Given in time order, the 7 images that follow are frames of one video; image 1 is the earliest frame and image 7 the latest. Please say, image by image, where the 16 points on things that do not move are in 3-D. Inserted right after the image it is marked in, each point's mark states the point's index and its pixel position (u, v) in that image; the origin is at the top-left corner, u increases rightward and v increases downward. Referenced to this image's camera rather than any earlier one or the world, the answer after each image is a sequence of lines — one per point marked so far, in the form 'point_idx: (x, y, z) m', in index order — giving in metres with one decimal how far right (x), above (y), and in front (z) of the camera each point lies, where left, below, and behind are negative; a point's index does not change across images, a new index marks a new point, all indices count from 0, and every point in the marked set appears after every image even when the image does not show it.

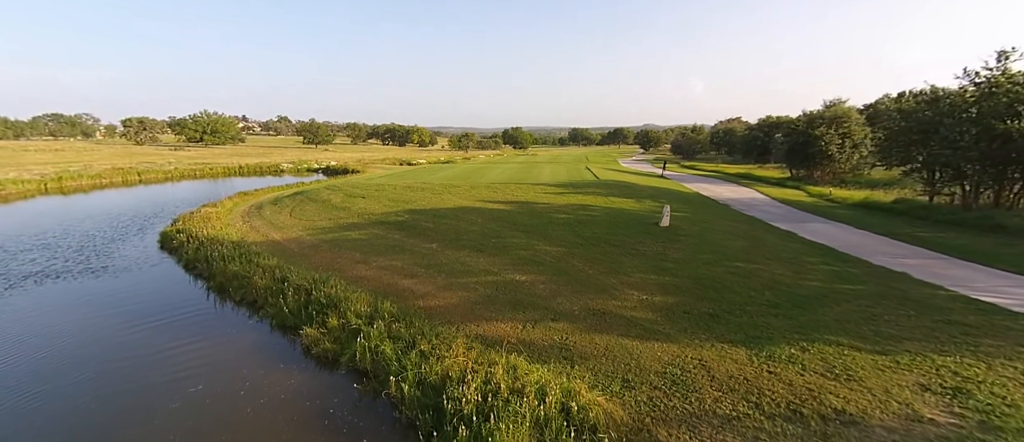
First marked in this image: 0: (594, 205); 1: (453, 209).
0: (+3.0, +0.6, +14.6) m
1: (-2.1, +0.4, +14.7) m
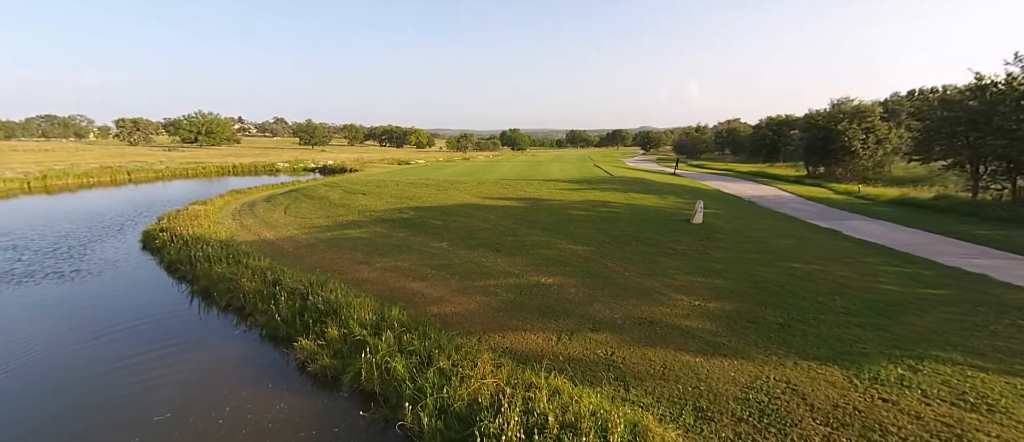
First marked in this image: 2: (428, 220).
0: (+3.5, +0.7, +13.5) m
1: (-1.7, +0.5, +13.5) m
2: (-2.5, 0.0, +12.3) m
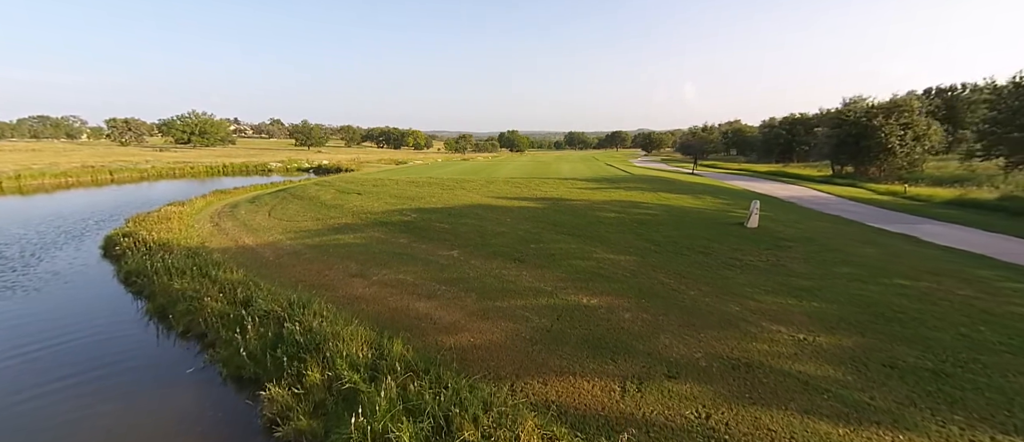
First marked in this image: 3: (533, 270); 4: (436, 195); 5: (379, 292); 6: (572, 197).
0: (+3.9, +0.6, +11.8) m
1: (-1.2, +0.4, +11.8) m
2: (-2.0, -0.1, +10.5) m
3: (+0.4, -0.9, +7.5) m
4: (-2.5, +0.8, +13.4) m
5: (-2.5, -1.3, +7.4) m
6: (+1.9, +0.7, +12.6) m
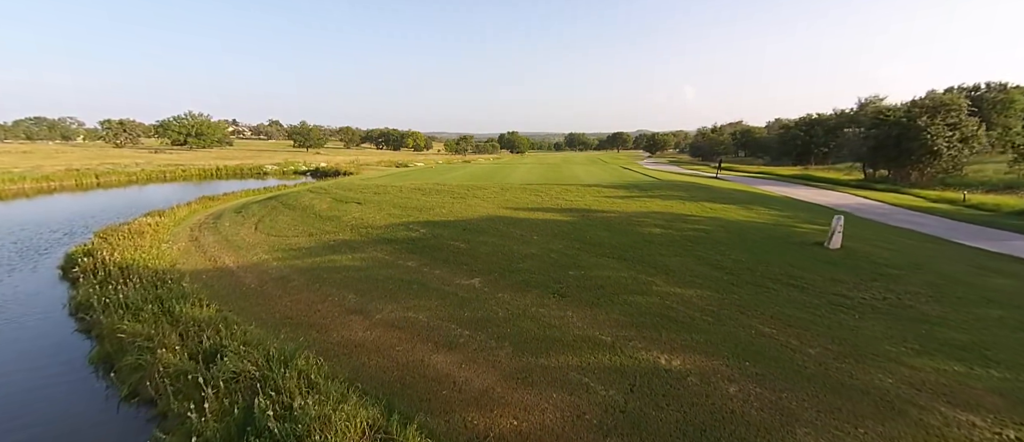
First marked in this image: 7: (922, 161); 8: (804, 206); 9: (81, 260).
0: (+4.5, +0.2, +10.2) m
1: (-0.6, 0.0, +10.2) m
2: (-1.4, -0.4, +8.9) m
3: (+1.0, -1.3, +5.9) m
4: (-1.9, +0.4, +11.8) m
5: (-1.8, -1.7, +5.8) m
6: (+2.5, +0.4, +11.0) m
7: (+19.3, +2.8, +18.9) m
8: (+8.5, +0.4, +11.7) m
9: (-10.5, -0.9, +9.8) m
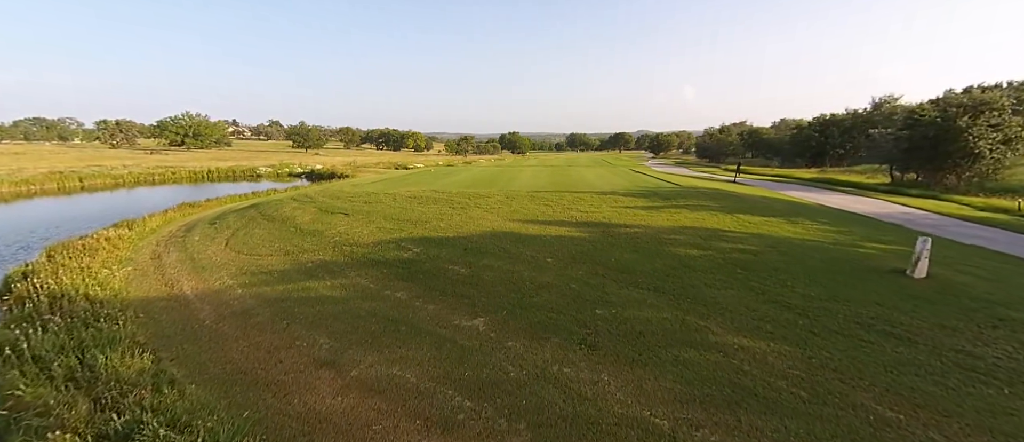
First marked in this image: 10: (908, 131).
0: (+4.7, -0.2, +8.8) m
1: (-0.4, -0.3, +8.8) m
2: (-1.3, -0.8, +7.5) m
3: (+1.2, -1.7, +4.4) m
4: (-1.7, +0.1, +10.3) m
5: (-1.7, -2.0, +4.4) m
6: (+2.7, 0.0, +9.6) m
7: (+19.5, +2.5, +17.4) m
8: (+8.7, +0.1, +10.3) m
9: (-10.3, -1.3, +8.4) m
10: (+19.1, +4.3, +19.4) m
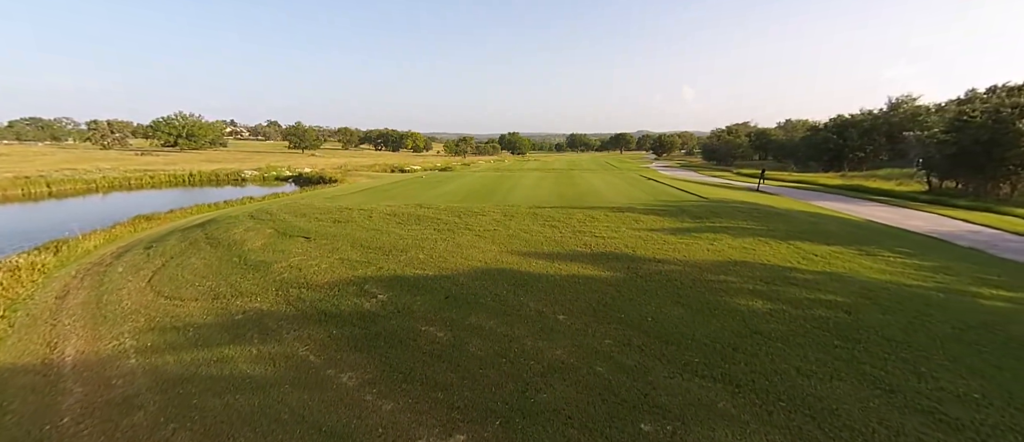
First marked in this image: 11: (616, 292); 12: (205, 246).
0: (+4.7, -0.8, +6.7) m
1: (-0.4, -0.9, +6.8) m
2: (-1.3, -1.4, +5.5) m
3: (+1.1, -2.2, +2.4) m
4: (-1.8, -0.5, +8.3) m
5: (-1.7, -2.6, +2.3) m
6: (+2.6, -0.6, +7.5) m
7: (+19.5, +1.9, +15.4) m
8: (+8.6, -0.5, +8.2) m
9: (-10.4, -1.9, +6.4) m
10: (+19.1, +3.8, +17.4) m
11: (+1.6, -1.1, +6.0) m
12: (-7.1, -0.6, +9.3) m
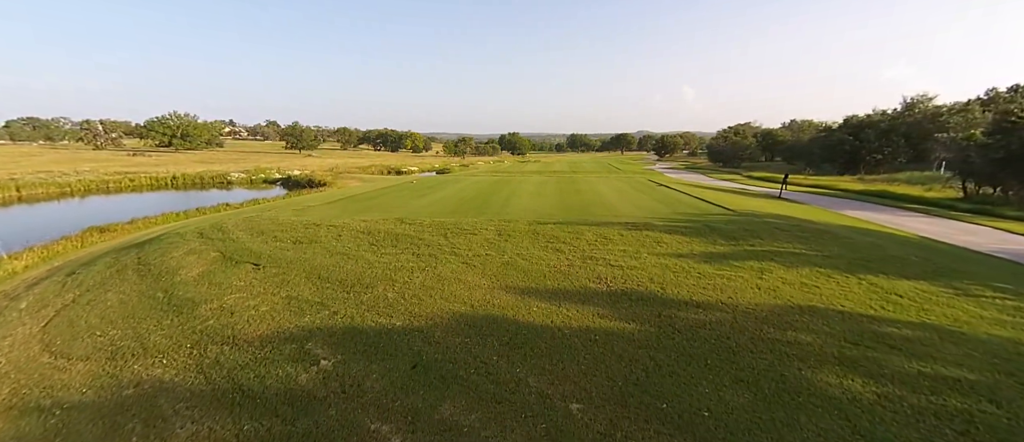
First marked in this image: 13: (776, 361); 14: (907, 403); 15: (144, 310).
0: (+4.6, -1.2, +5.1) m
1: (-0.5, -1.3, +5.1) m
2: (-1.4, -1.8, +3.8) m
3: (+1.1, -2.7, +0.7) m
4: (-1.8, -0.9, +6.6) m
5: (-1.8, -3.0, +0.6) m
6: (+2.6, -1.0, +5.9) m
7: (+19.4, +1.4, +13.7) m
8: (+8.6, -0.9, +6.6) m
9: (-10.5, -2.3, +4.7) m
10: (+19.0, +3.3, +15.8) m
11: (+1.5, -1.5, +4.4) m
12: (-7.1, -1.0, +7.6) m
13: (+2.8, -1.5, +4.3) m
14: (+3.6, -1.6, +3.7) m
15: (-5.6, -1.4, +6.2) m
